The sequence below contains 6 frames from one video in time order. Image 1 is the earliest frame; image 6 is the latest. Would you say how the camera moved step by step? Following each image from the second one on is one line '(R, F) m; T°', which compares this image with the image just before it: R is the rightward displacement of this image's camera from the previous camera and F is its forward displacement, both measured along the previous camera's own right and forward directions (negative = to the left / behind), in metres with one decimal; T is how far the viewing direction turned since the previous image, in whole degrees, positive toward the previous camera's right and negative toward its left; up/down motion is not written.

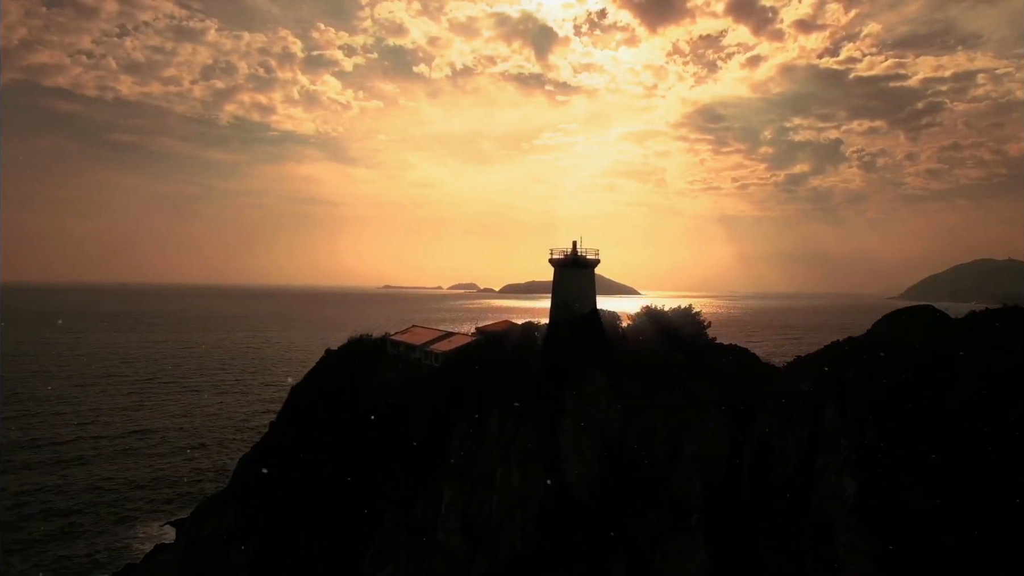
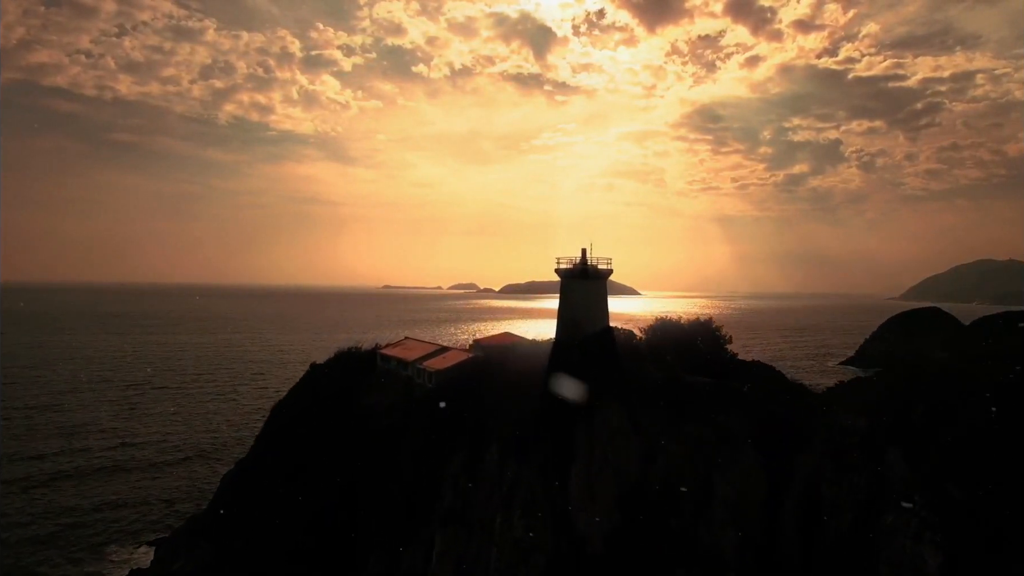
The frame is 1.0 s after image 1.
(-0.3, +0.8) m; 0°
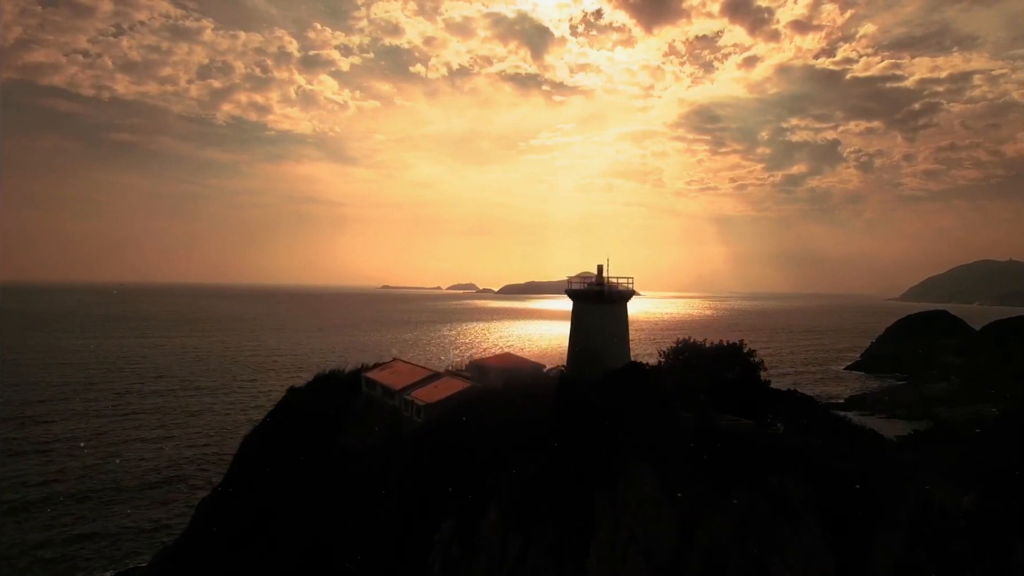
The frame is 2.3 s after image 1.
(-0.9, +0.5) m; 0°
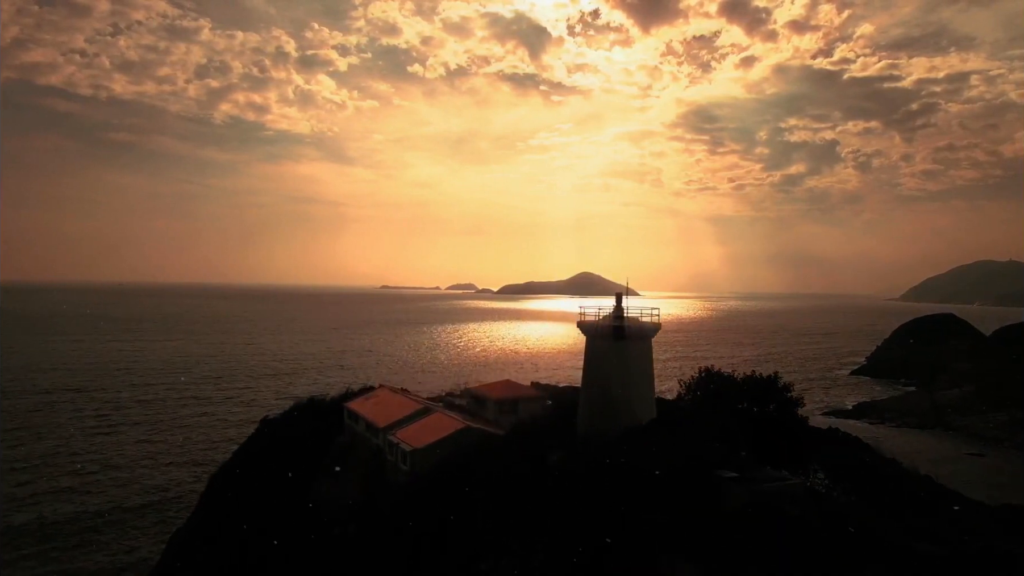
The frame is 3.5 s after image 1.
(-1.0, +0.4) m; 0°
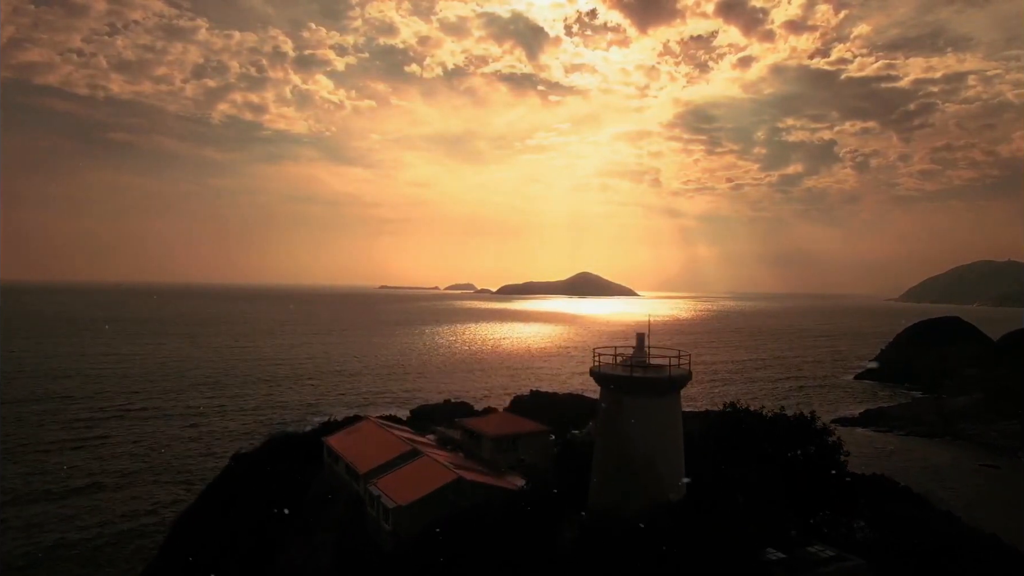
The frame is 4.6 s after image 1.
(-0.3, +0.9) m; 0°
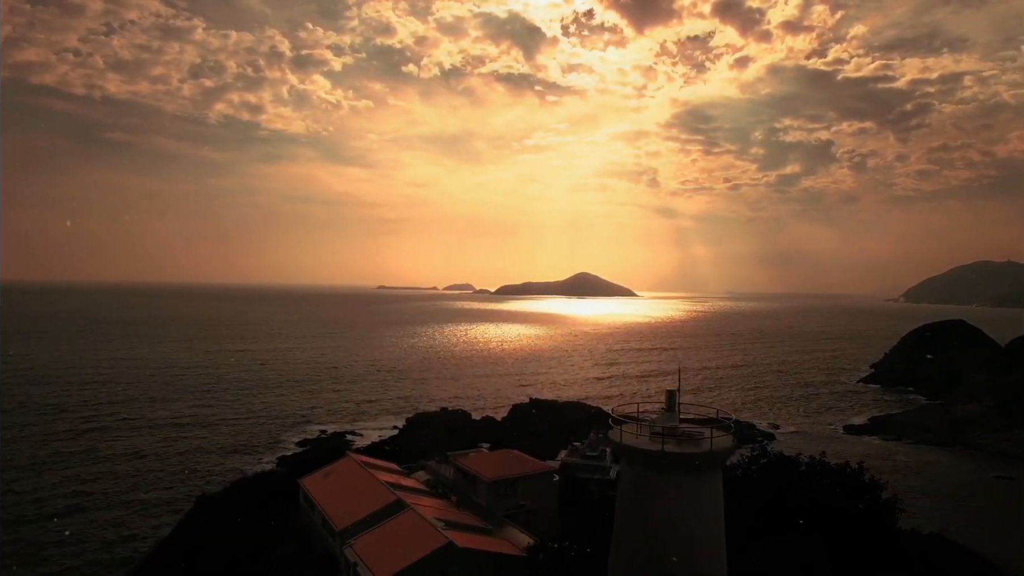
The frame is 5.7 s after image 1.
(-0.1, +0.9) m; 0°
